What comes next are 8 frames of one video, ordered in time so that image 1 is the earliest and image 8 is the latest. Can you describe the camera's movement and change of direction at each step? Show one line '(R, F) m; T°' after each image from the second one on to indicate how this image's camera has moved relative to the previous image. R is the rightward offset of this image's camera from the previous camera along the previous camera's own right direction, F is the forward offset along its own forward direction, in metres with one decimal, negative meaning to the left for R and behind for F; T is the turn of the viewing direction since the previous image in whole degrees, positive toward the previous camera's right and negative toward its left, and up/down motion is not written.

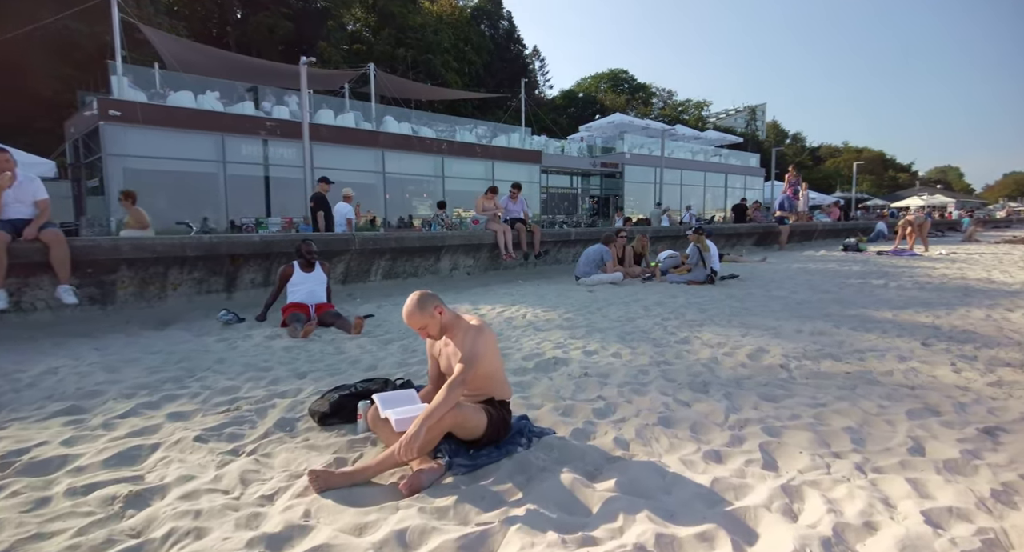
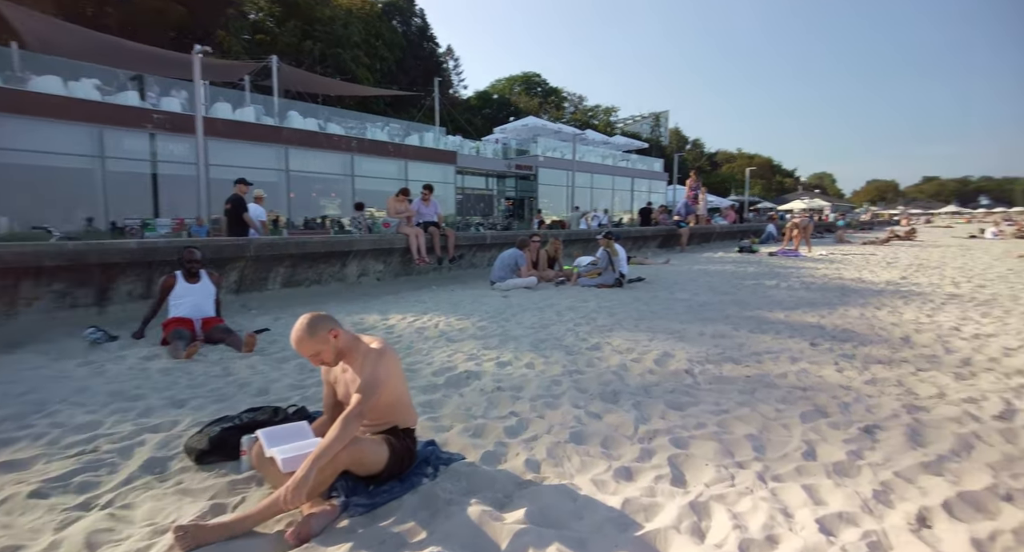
(+0.1, +0.2) m; +8°
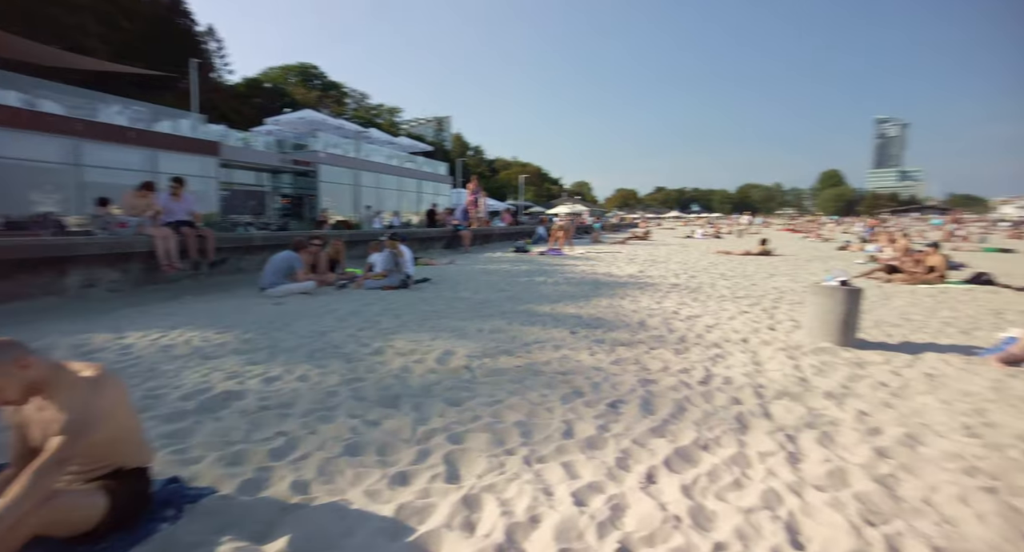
(+0.1, 0.0) m; +21°
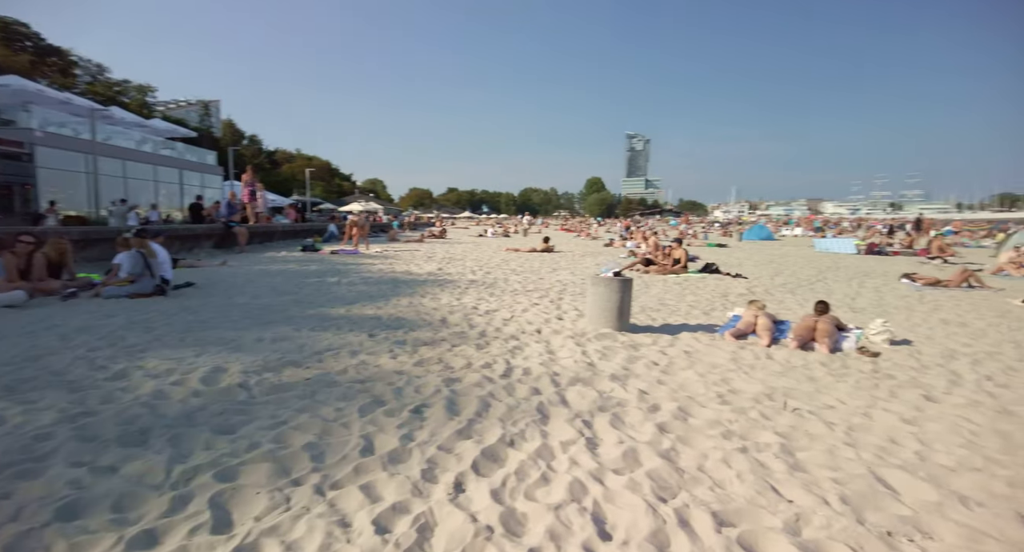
(0.0, +0.3) m; +20°
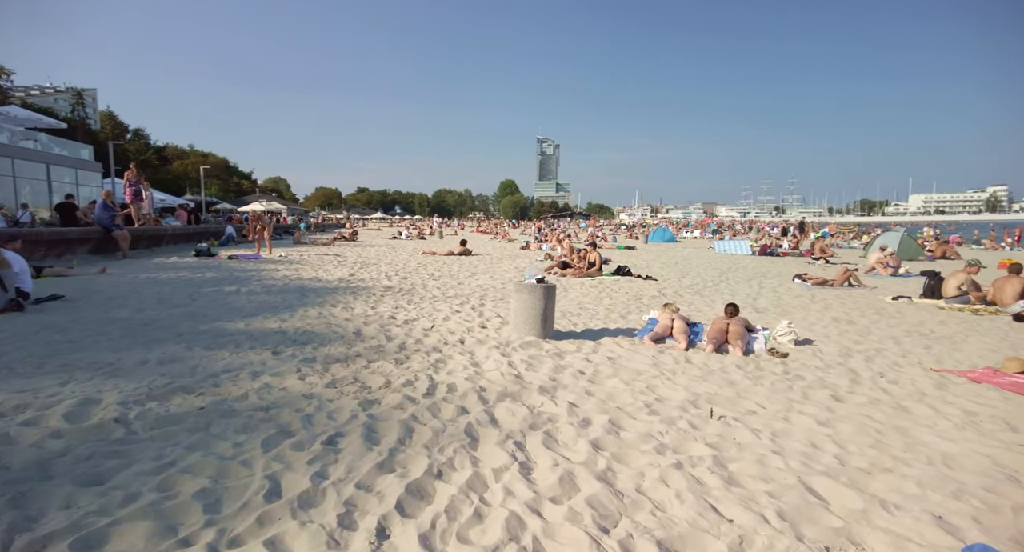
(-0.1, +0.3) m; +9°
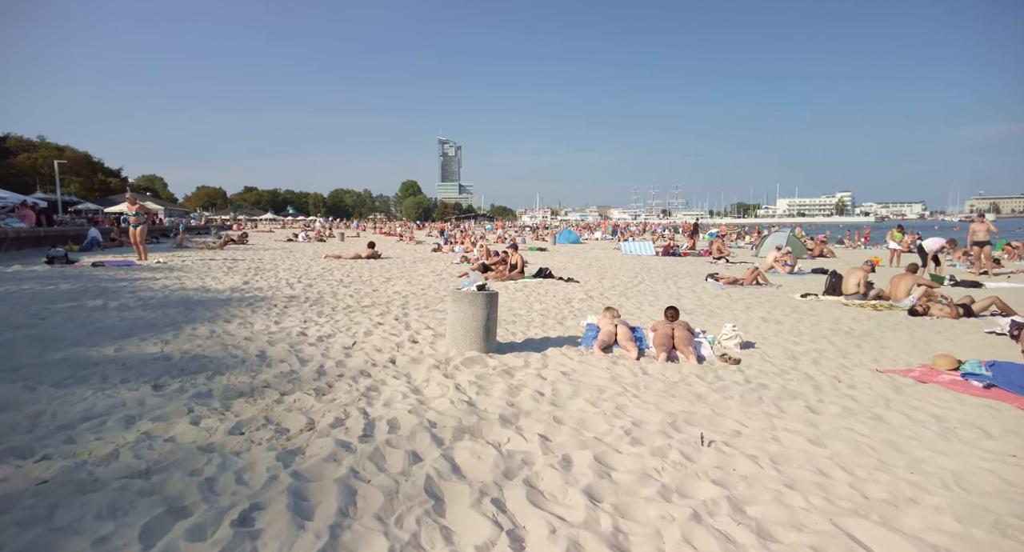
(-0.4, +0.8) m; +10°
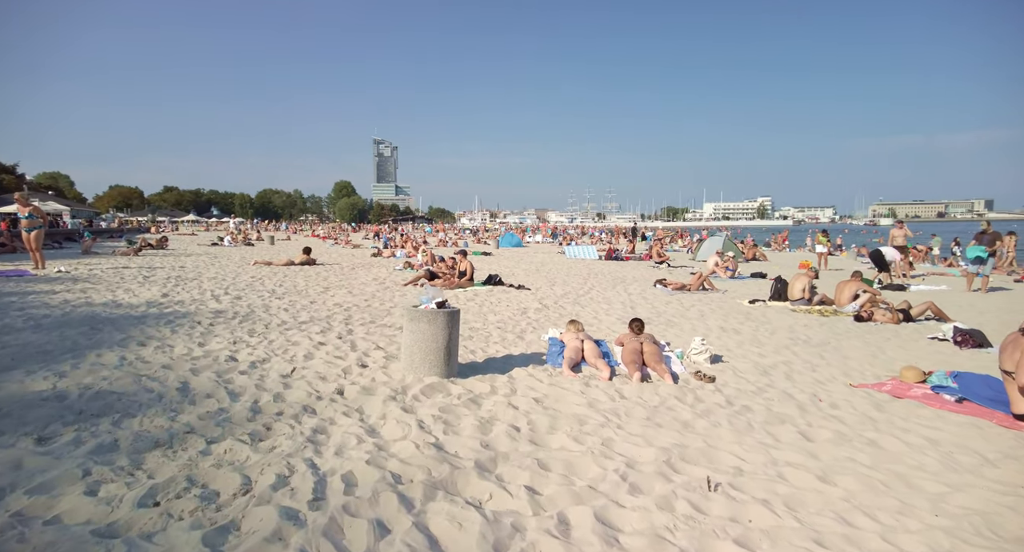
(-0.3, +0.6) m; +6°
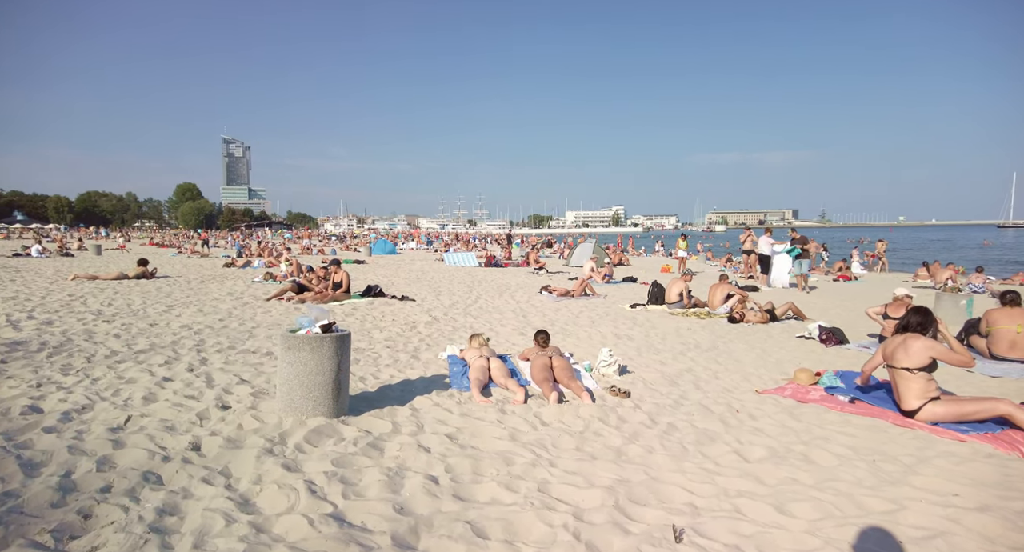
(-0.3, +0.8) m; +13°
